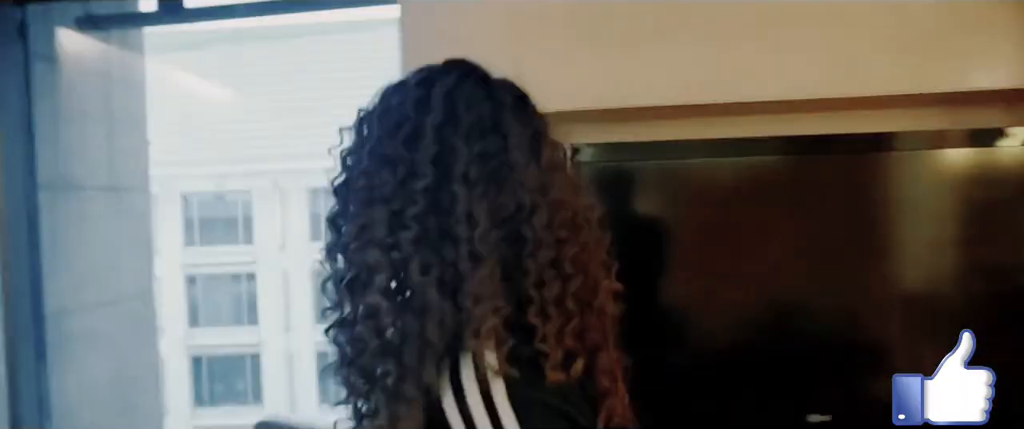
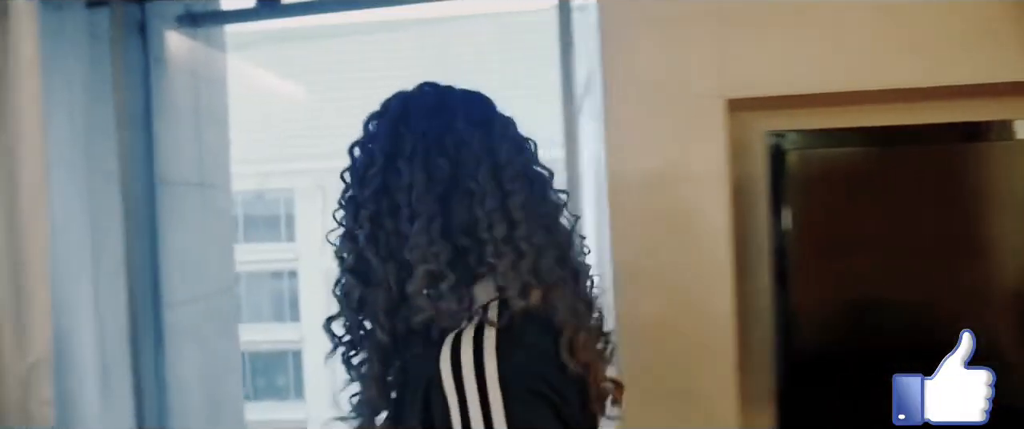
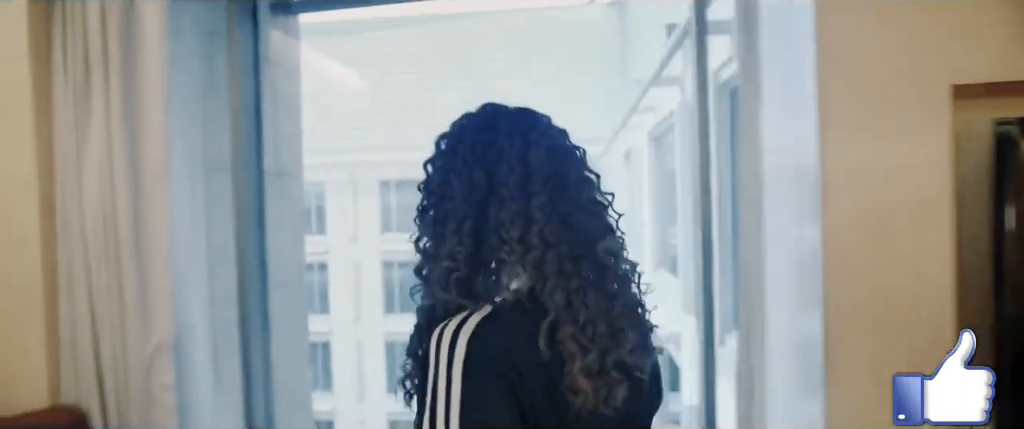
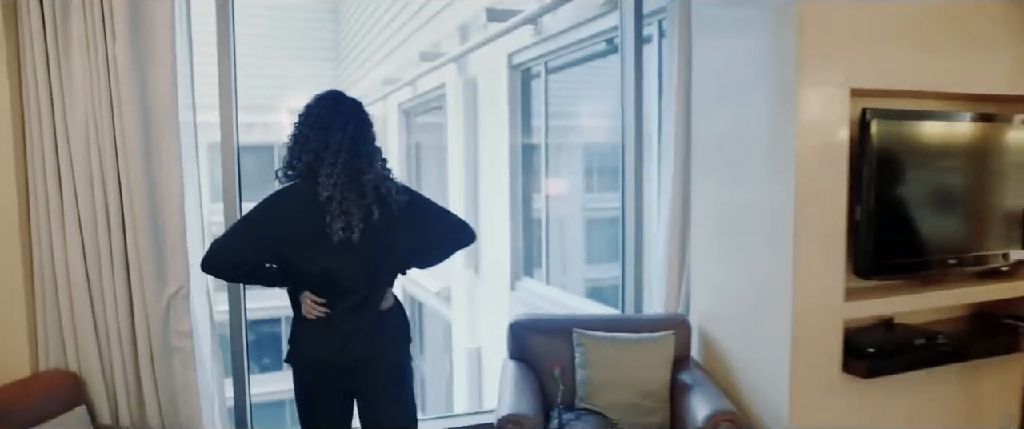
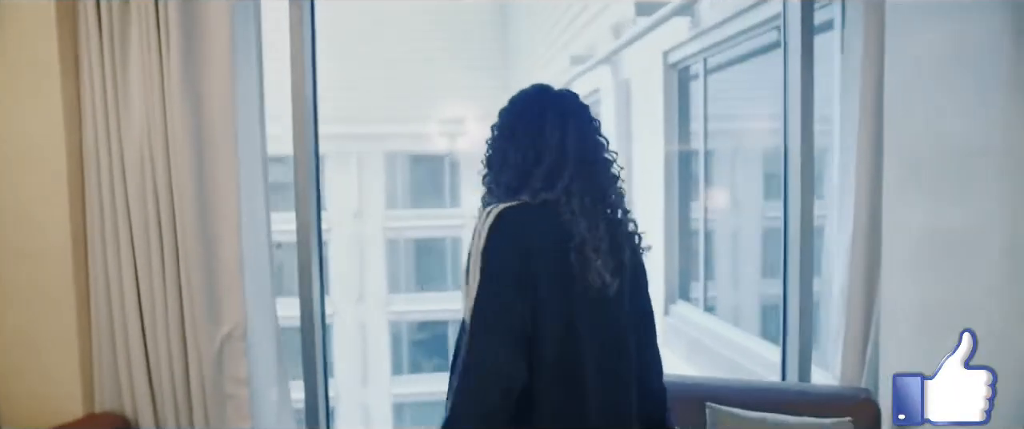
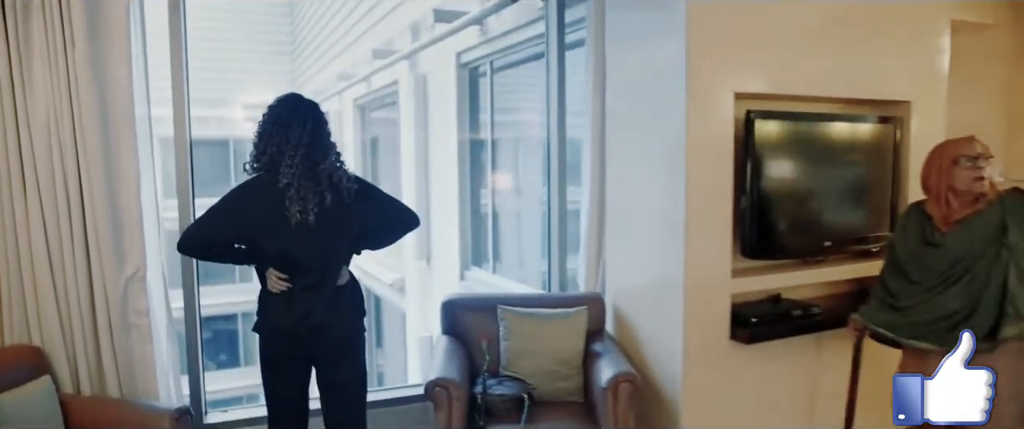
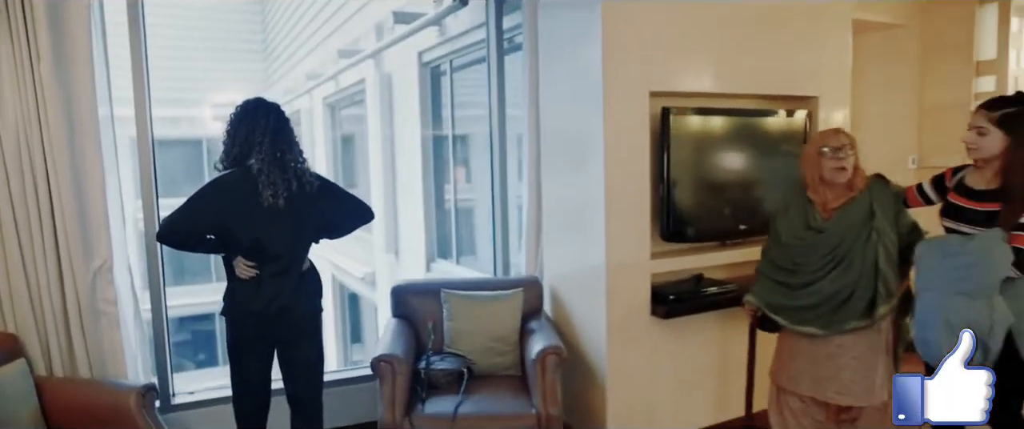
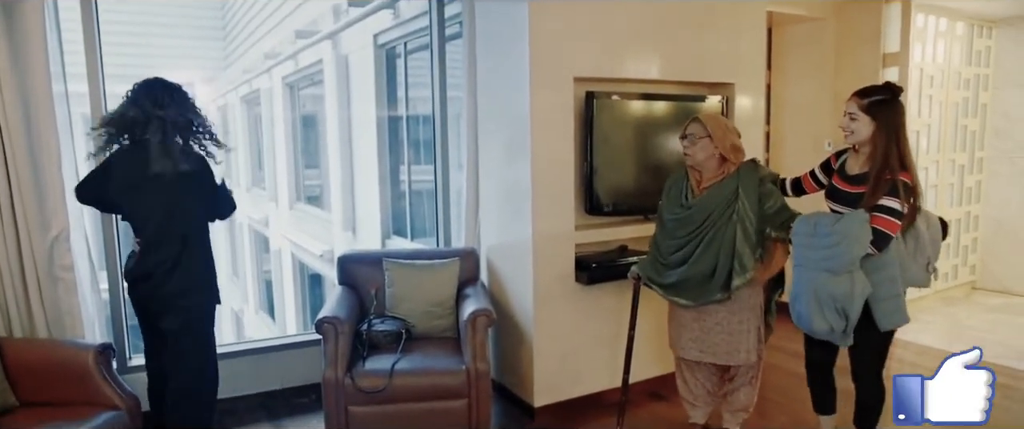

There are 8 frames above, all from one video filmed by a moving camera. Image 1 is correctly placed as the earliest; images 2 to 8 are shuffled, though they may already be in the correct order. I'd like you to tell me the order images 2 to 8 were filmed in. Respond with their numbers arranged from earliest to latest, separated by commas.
2, 3, 5, 4, 6, 7, 8
